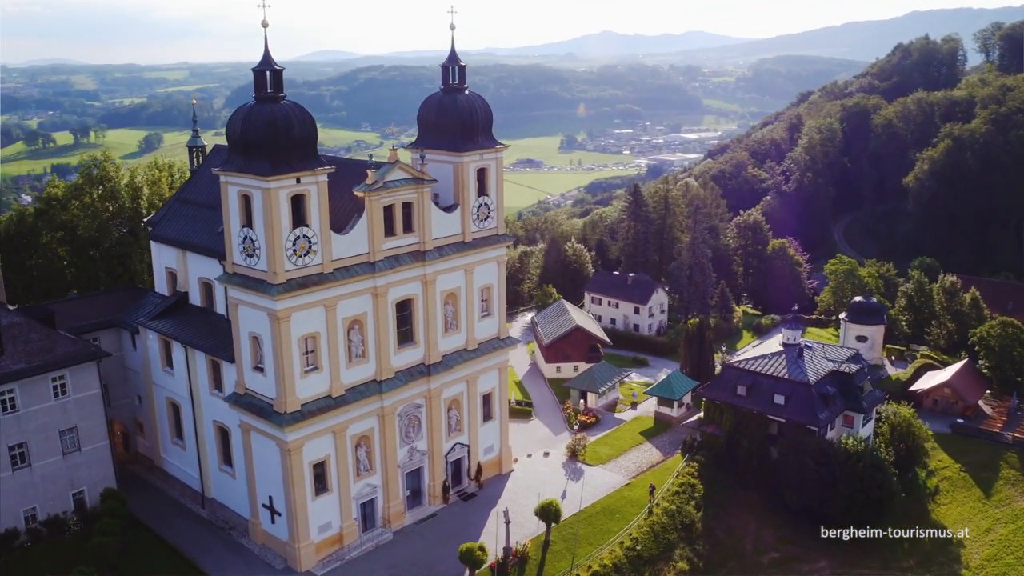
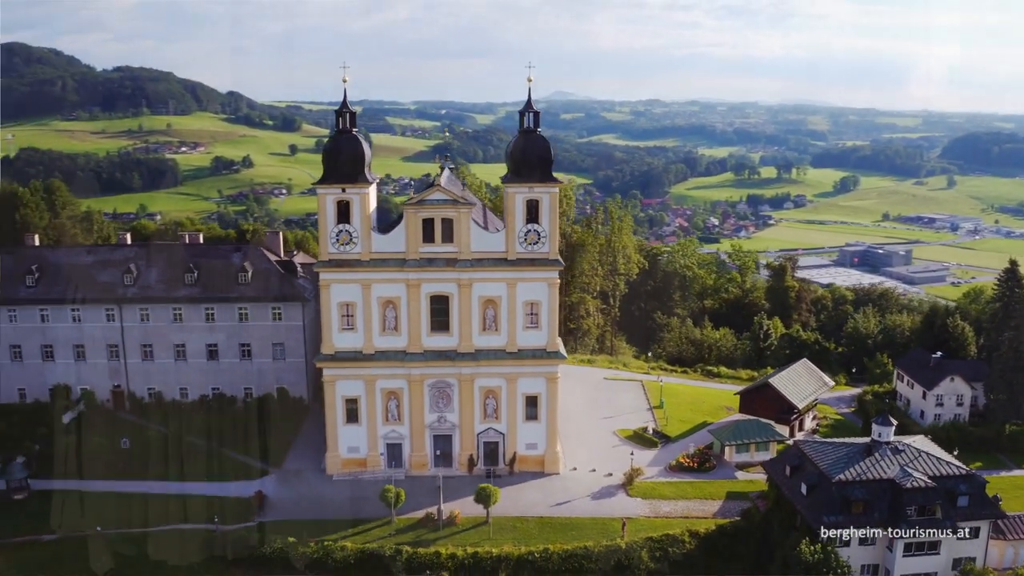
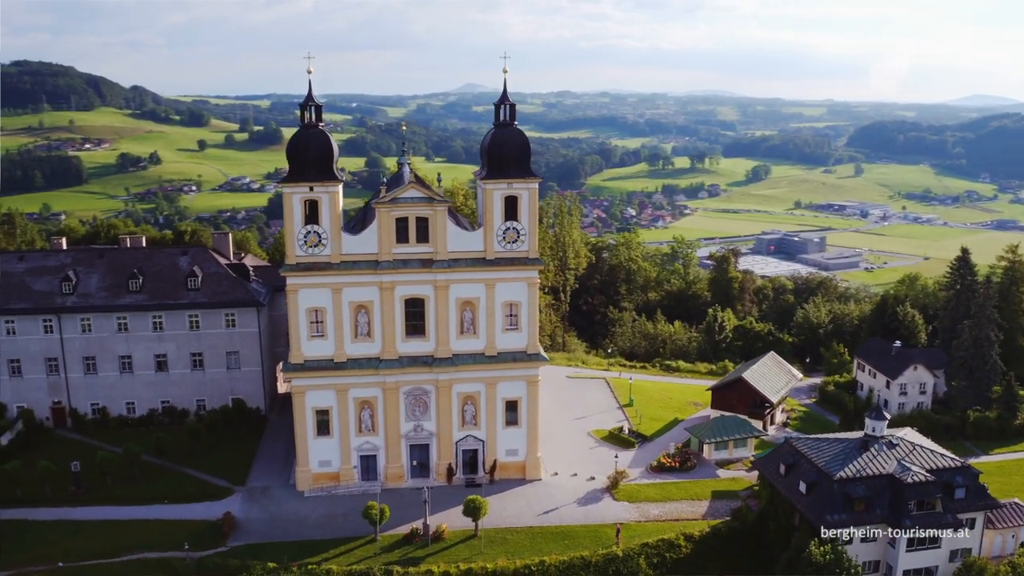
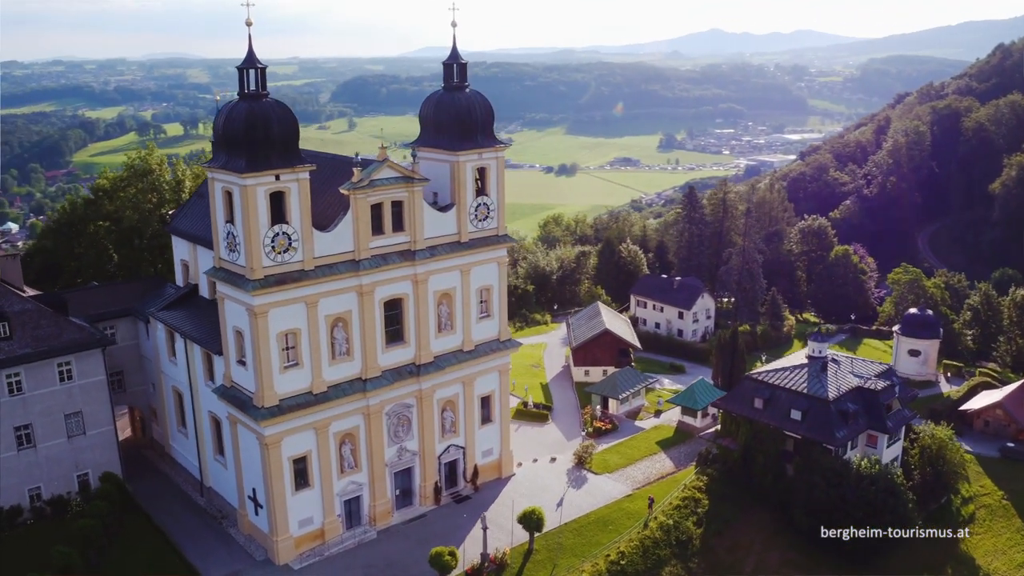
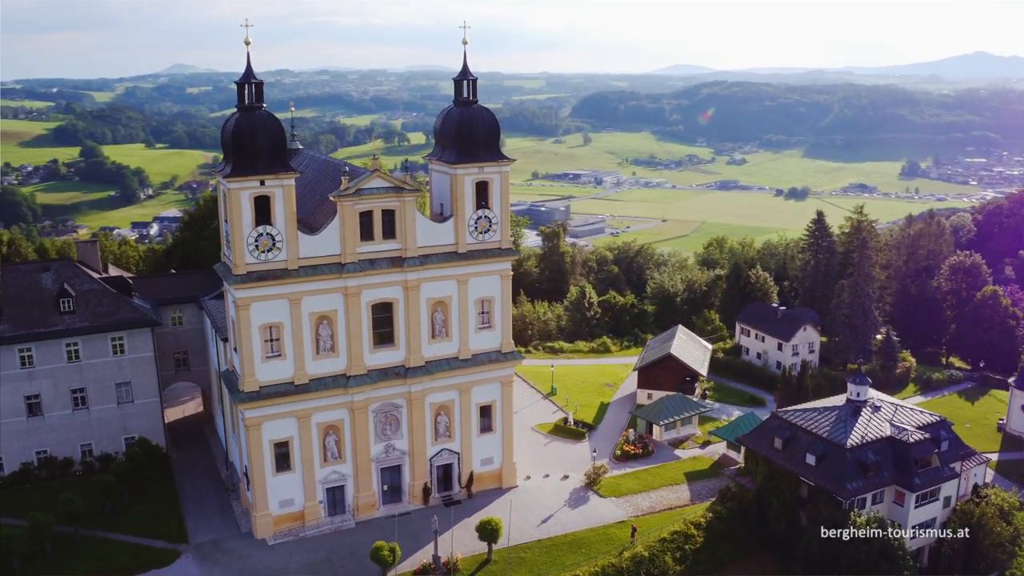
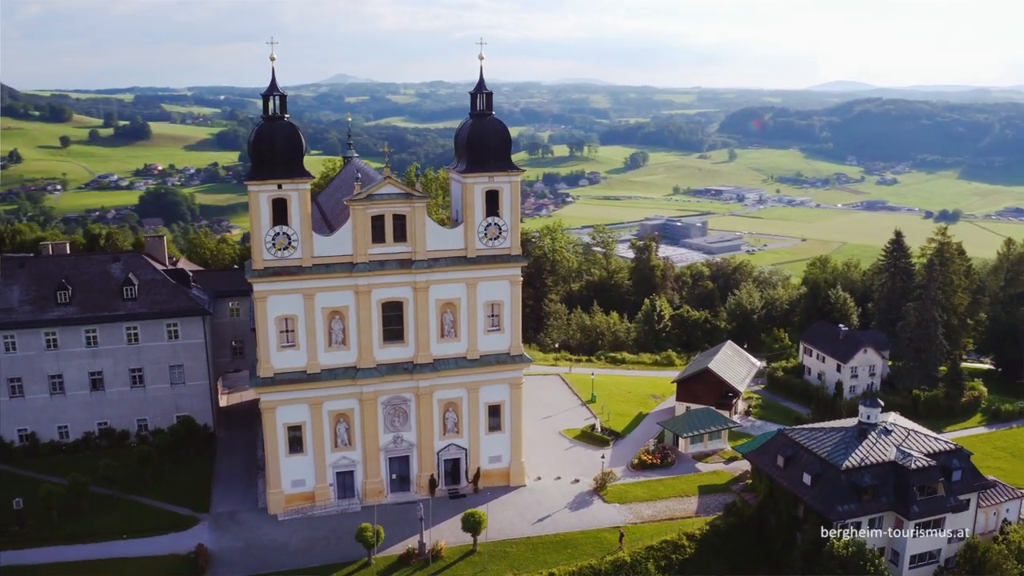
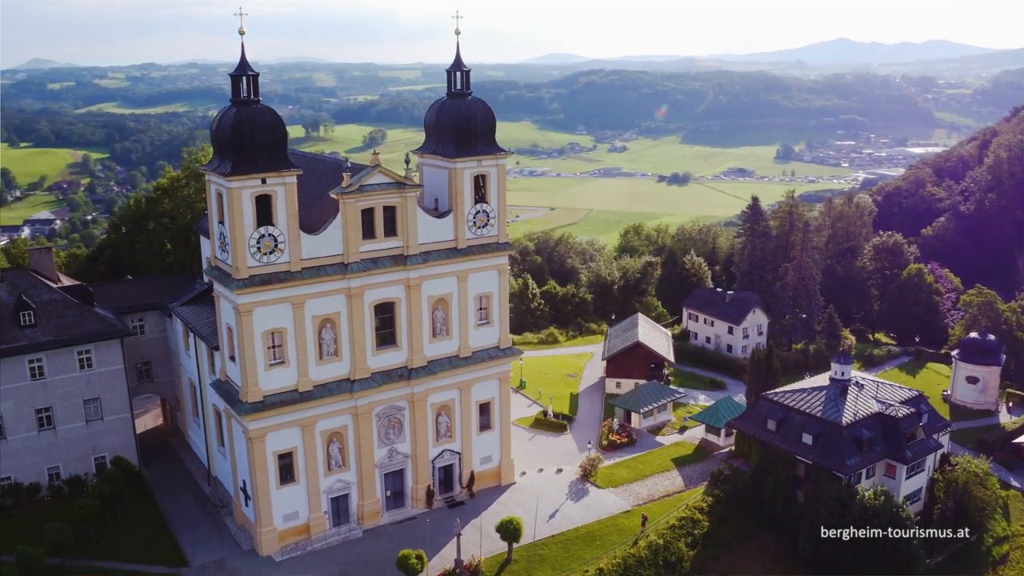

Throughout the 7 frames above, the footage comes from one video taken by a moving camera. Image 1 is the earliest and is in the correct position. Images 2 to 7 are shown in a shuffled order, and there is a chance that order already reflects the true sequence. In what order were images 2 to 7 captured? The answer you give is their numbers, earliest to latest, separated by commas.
4, 7, 5, 6, 3, 2
